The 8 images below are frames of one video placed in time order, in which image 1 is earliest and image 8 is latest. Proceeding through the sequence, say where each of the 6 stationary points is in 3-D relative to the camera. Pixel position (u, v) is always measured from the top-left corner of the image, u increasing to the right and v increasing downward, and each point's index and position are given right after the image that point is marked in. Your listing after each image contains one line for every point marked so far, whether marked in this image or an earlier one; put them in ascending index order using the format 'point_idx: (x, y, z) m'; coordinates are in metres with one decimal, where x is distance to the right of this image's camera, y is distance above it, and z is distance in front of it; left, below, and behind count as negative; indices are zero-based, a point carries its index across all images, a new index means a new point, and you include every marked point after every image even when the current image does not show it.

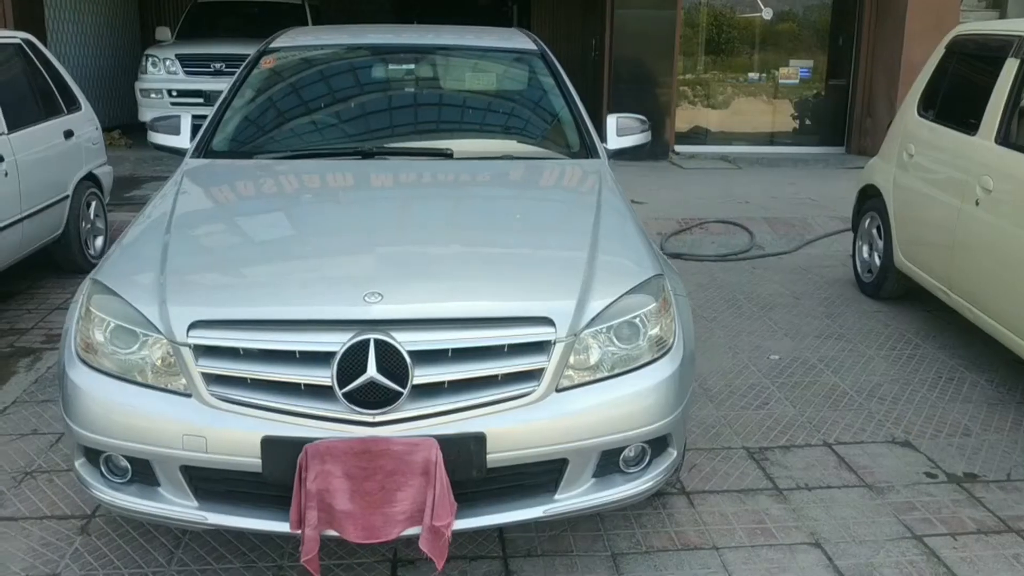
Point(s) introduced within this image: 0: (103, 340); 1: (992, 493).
0: (-1.2, -0.2, +2.8) m
1: (+1.9, -0.8, +3.5) m
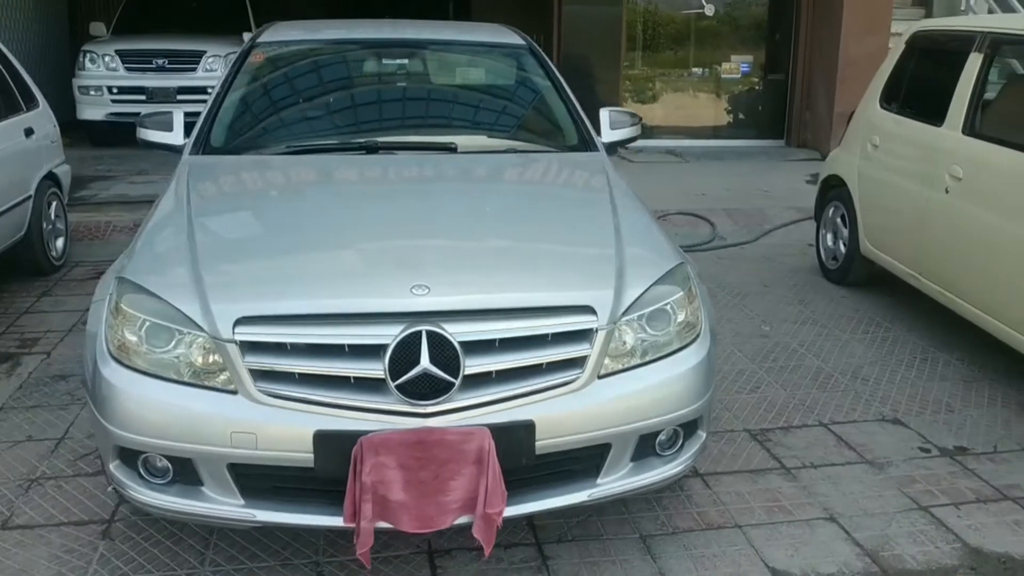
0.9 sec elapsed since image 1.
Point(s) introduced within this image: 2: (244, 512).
0: (-1.1, -0.2, +2.7) m
1: (+1.9, -0.7, +3.7) m
2: (-0.8, -0.7, +2.6) m
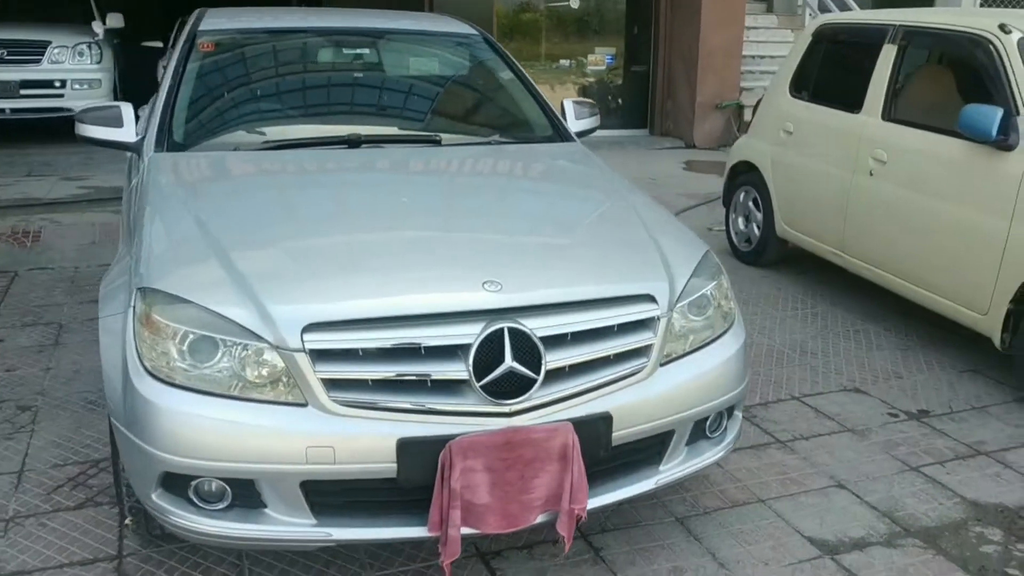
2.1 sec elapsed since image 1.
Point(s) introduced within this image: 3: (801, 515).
0: (-0.9, -0.2, +2.5) m
1: (+1.9, -0.6, +4.0) m
2: (-0.5, -0.7, +2.5) m
3: (+1.0, -0.8, +3.3) m
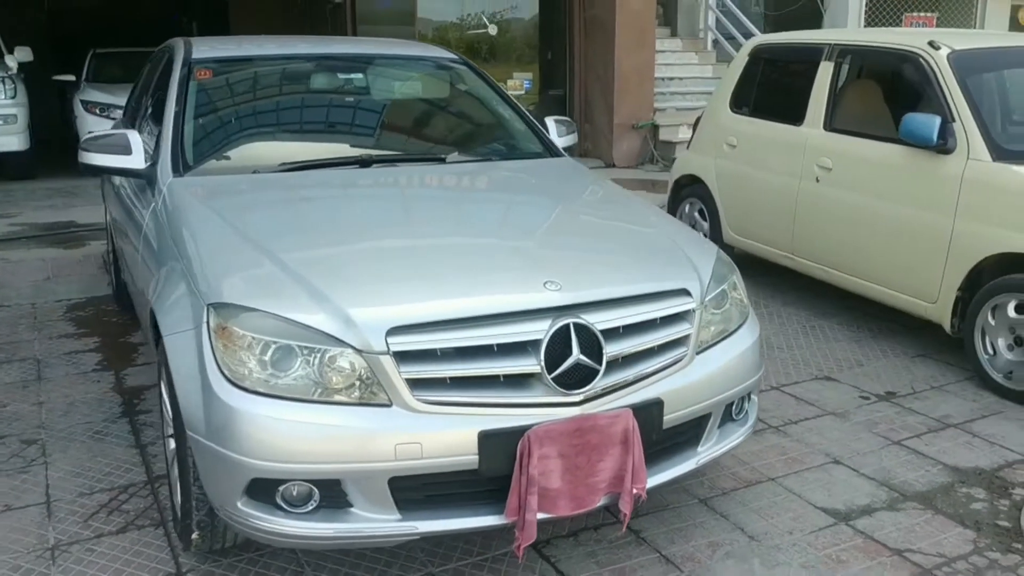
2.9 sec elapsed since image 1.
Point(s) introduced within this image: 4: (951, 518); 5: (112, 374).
0: (-0.7, -0.2, +2.6) m
1: (+2.0, -0.6, +4.4) m
2: (-0.3, -0.7, +2.6) m
3: (+1.2, -0.8, +3.6) m
4: (+1.6, -0.9, +3.4) m
5: (-2.1, -0.4, +4.7) m
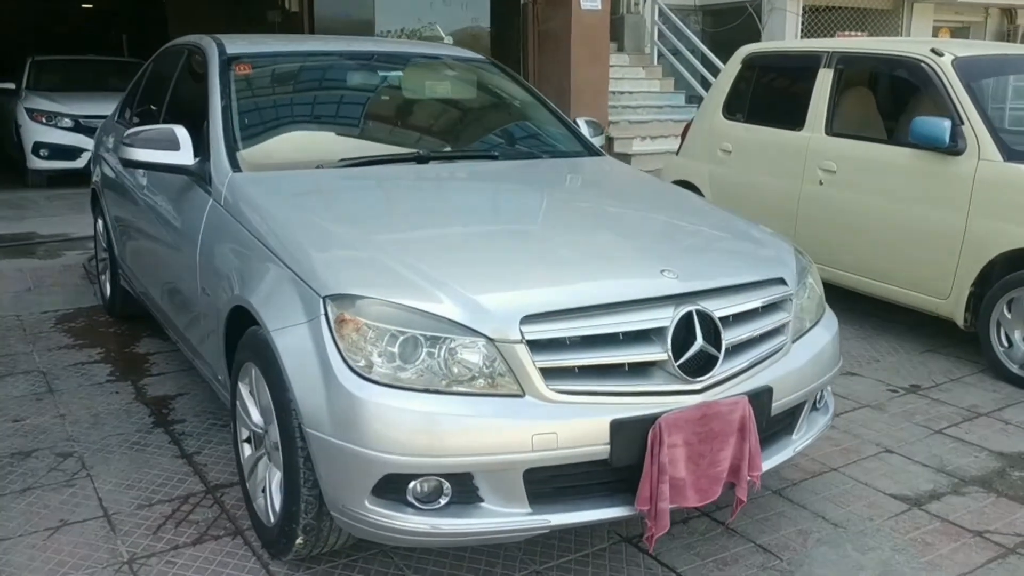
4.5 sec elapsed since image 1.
0: (-0.3, -0.2, +2.5) m
1: (+2.2, -0.5, +4.6) m
2: (+0.1, -0.6, +2.5) m
3: (+1.4, -0.8, +3.6) m
4: (+1.9, -0.8, +3.5) m
5: (-1.9, -0.5, +4.5) m
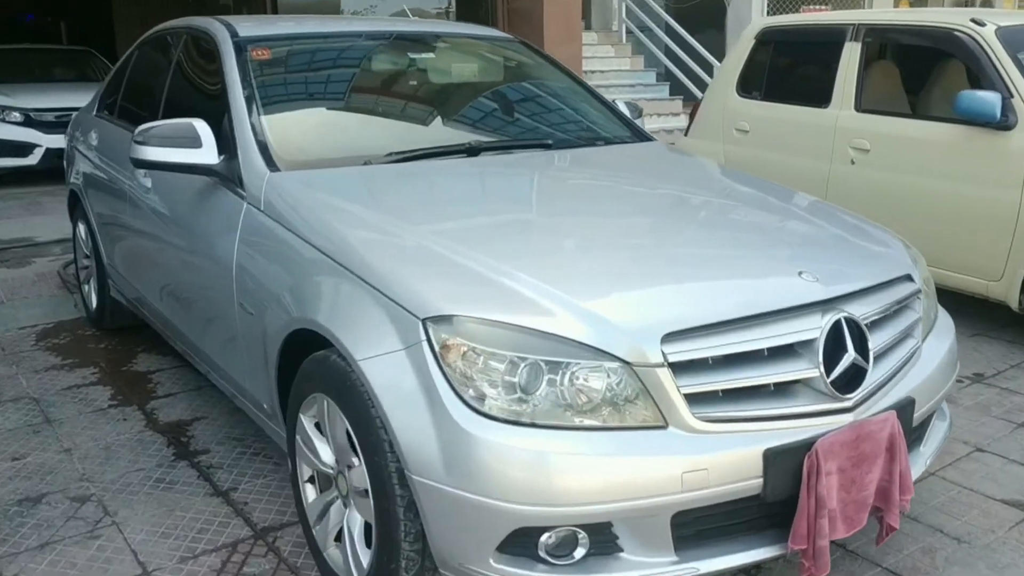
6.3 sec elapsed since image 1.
0: (0.0, -0.2, +2.1) m
1: (+2.4, -0.5, +4.3) m
2: (+0.4, -0.7, +2.2) m
3: (+1.7, -0.7, +3.4) m
4: (+2.2, -0.8, +3.2) m
5: (-1.7, -0.5, +4.0) m
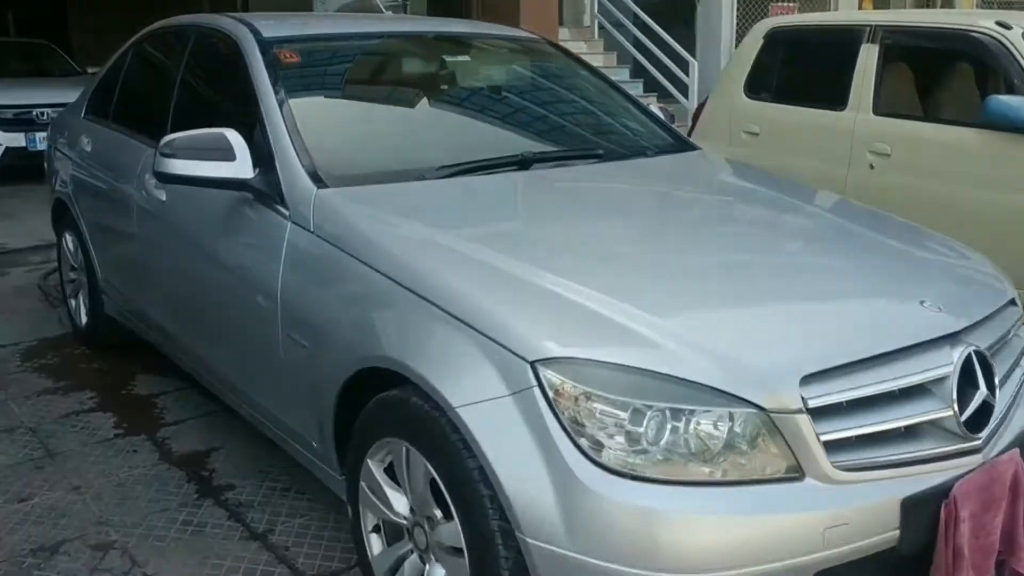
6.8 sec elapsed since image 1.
0: (+0.2, -0.3, +1.9) m
1: (+2.5, -0.5, +4.2) m
2: (+0.7, -0.8, +2.0) m
3: (+1.9, -0.8, +3.3) m
4: (+2.4, -0.8, +3.2) m
5: (-1.5, -0.6, +3.7) m
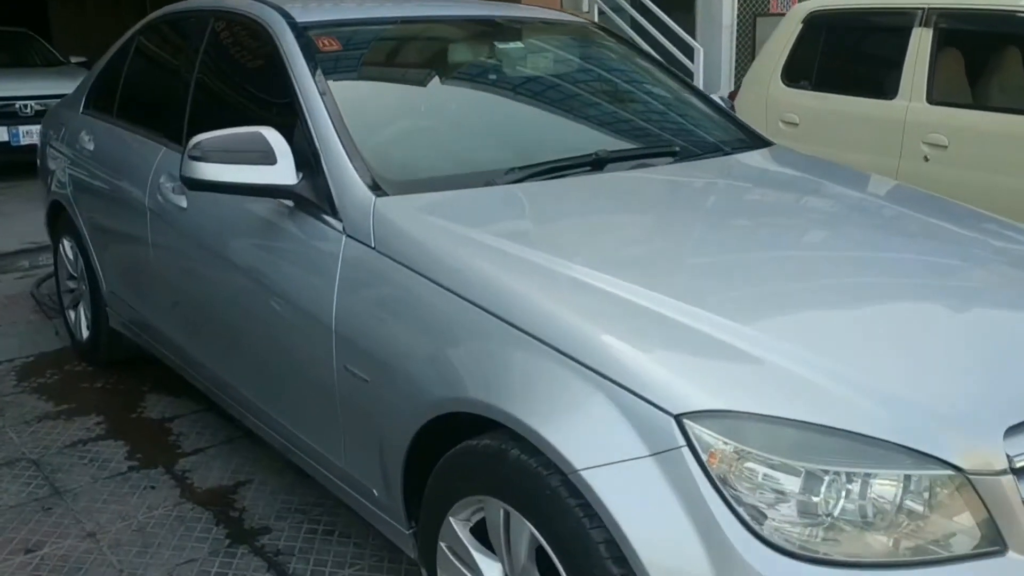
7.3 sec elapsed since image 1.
0: (+0.5, -0.4, +1.6) m
1: (+2.7, -0.5, +3.9) m
2: (+0.9, -0.8, +1.7) m
3: (+2.1, -0.8, +3.0) m
4: (+2.6, -0.8, +2.8) m
5: (-1.3, -0.7, +3.3) m
